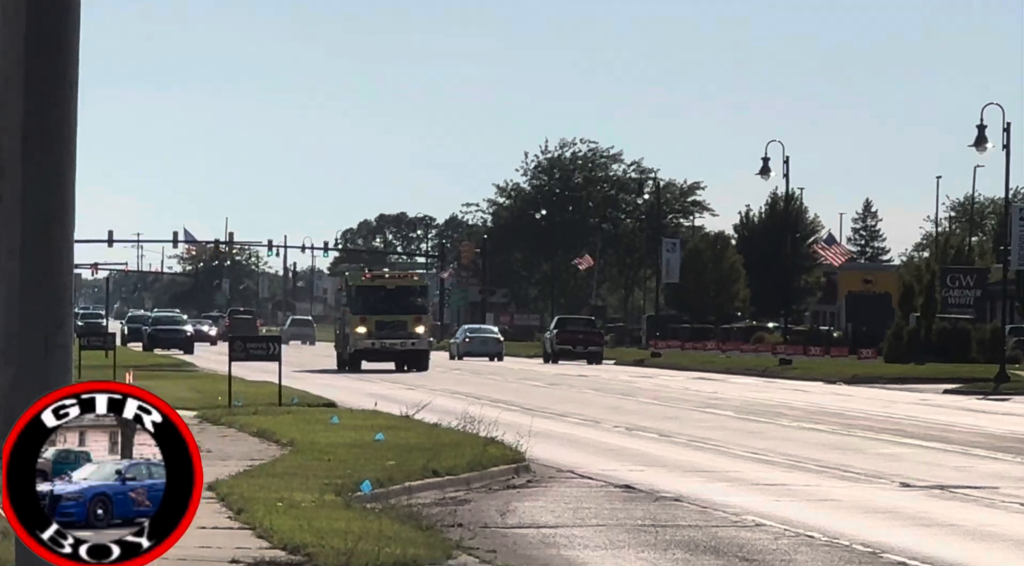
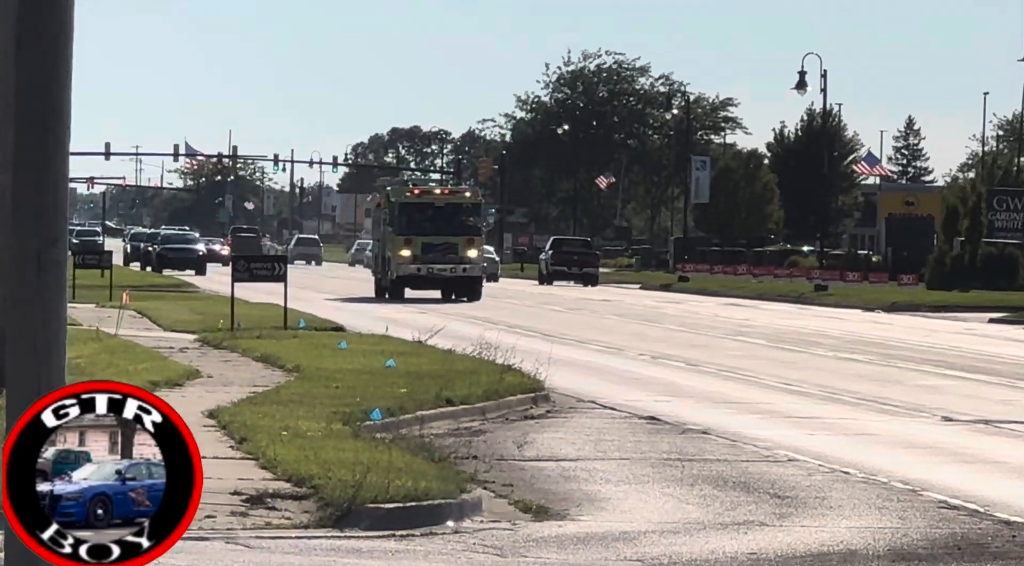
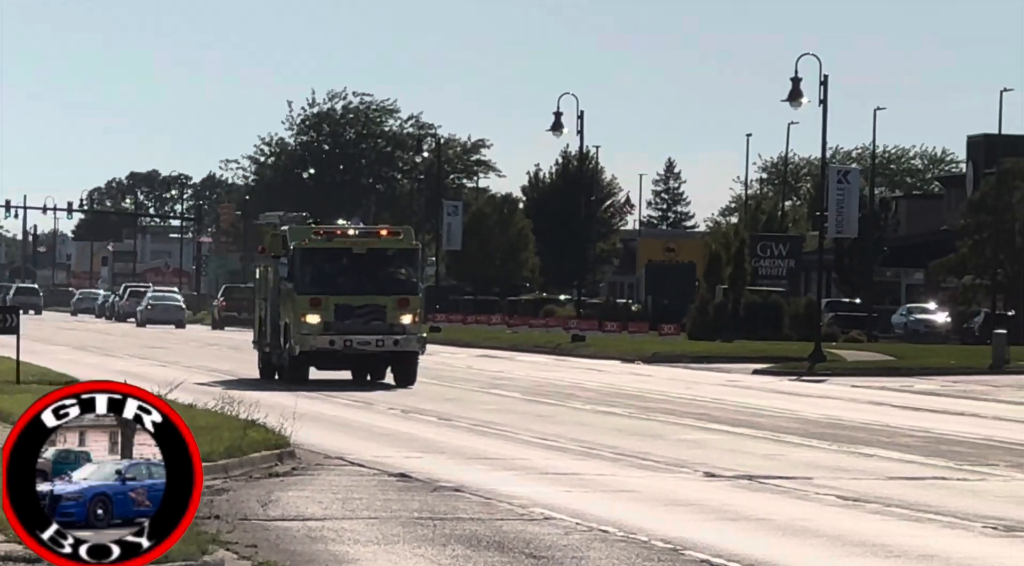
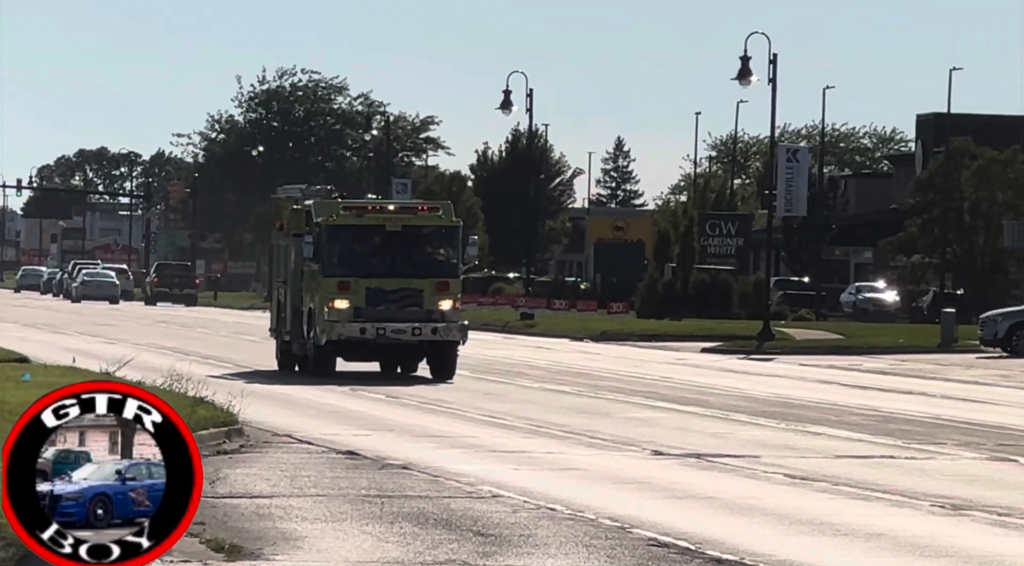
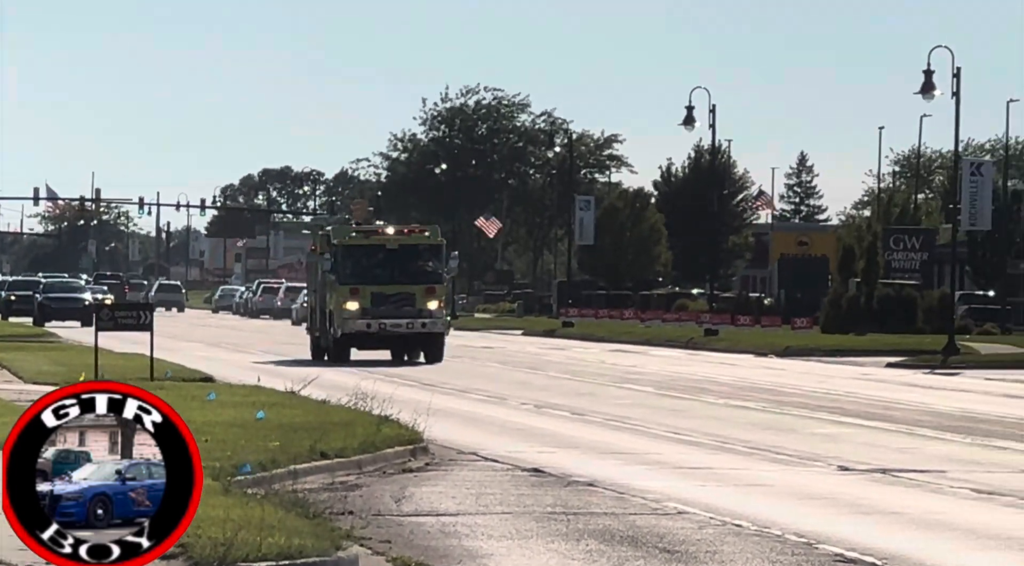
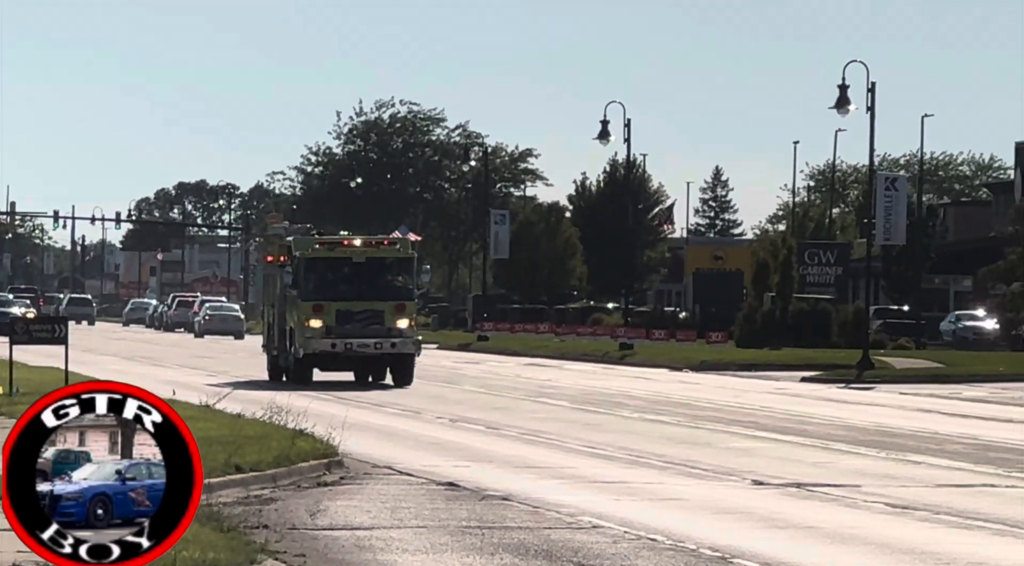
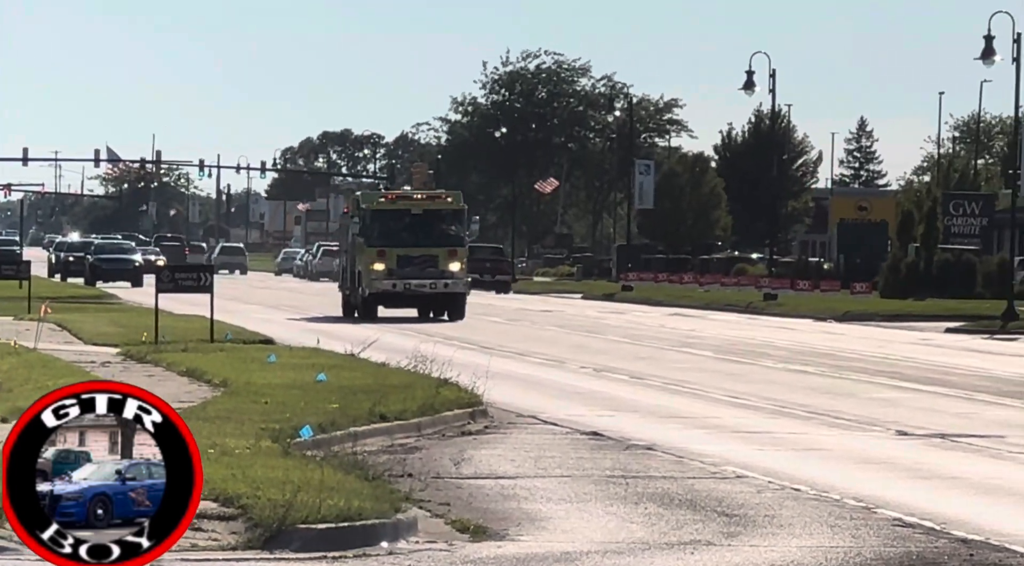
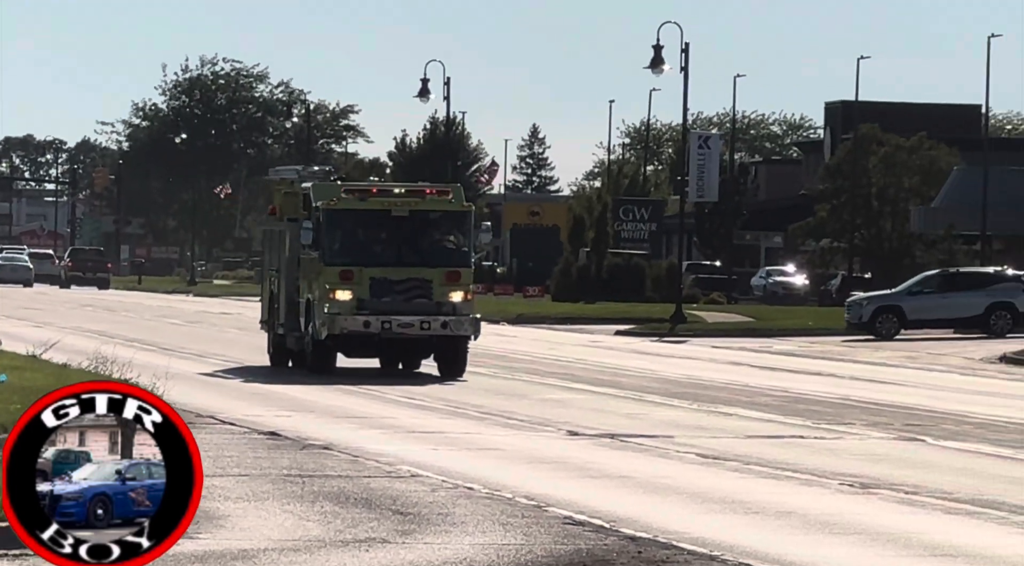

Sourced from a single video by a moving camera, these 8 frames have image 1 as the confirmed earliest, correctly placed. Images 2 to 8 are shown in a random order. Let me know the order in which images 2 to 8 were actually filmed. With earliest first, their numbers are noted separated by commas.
2, 7, 5, 6, 3, 4, 8
